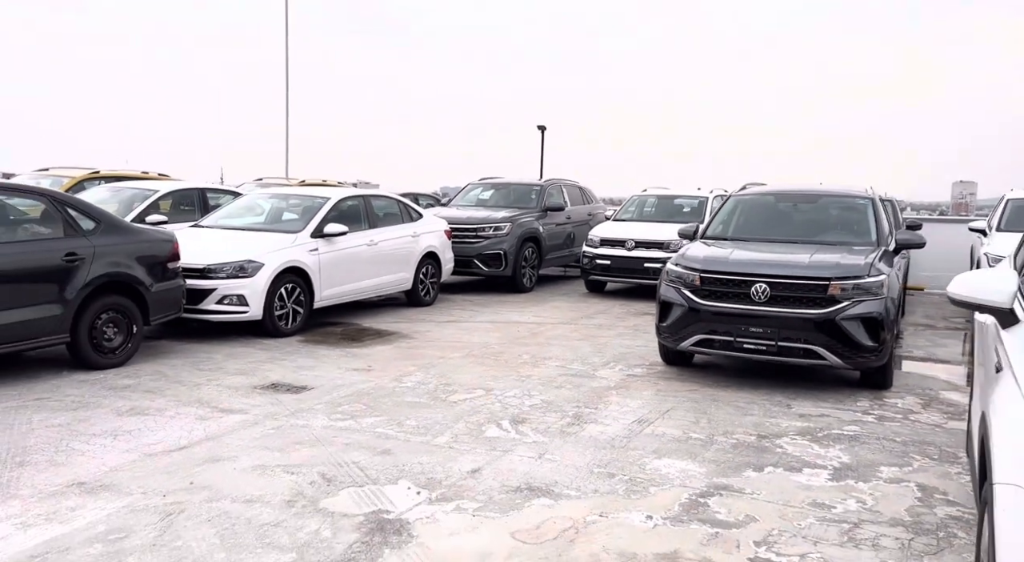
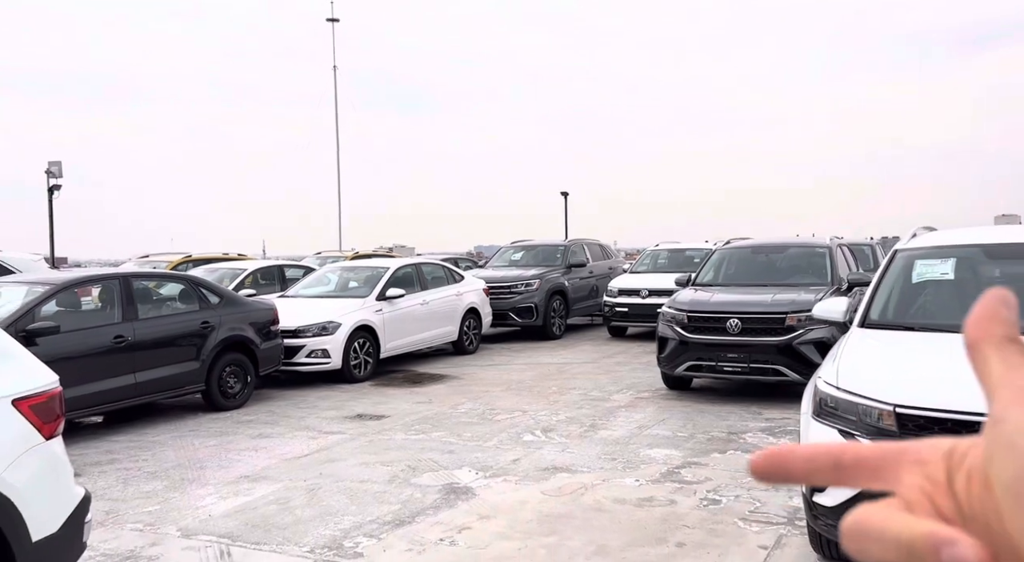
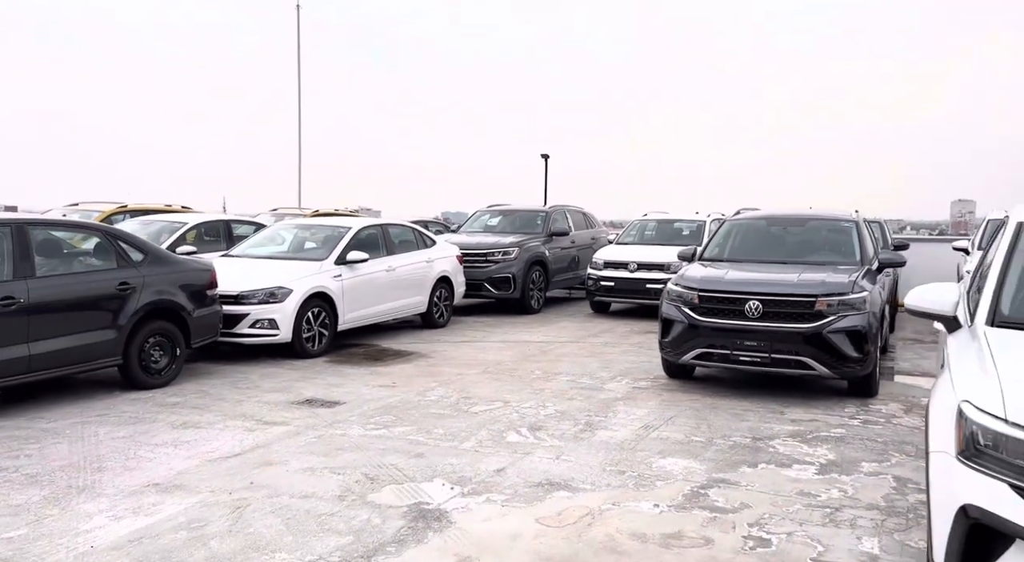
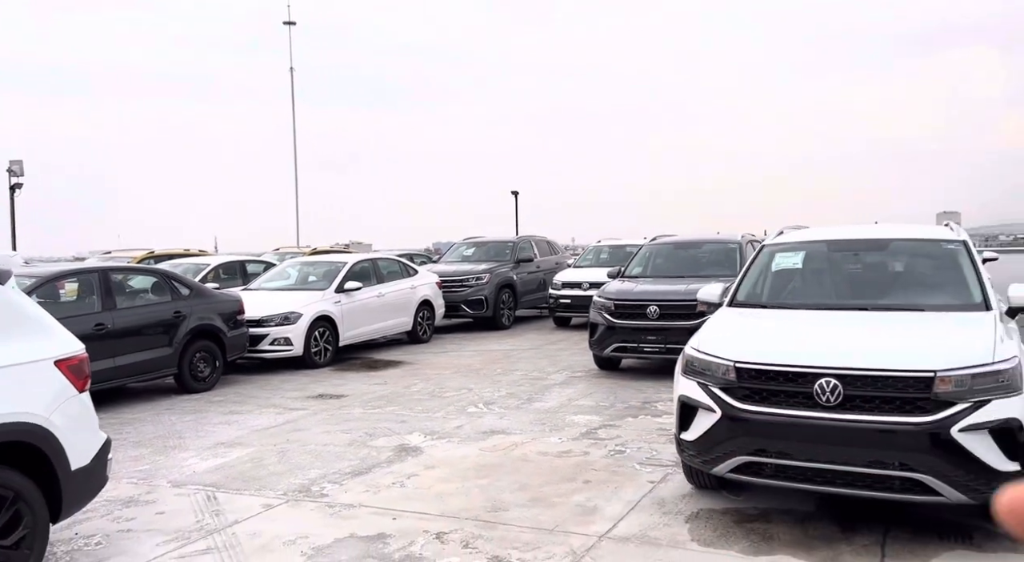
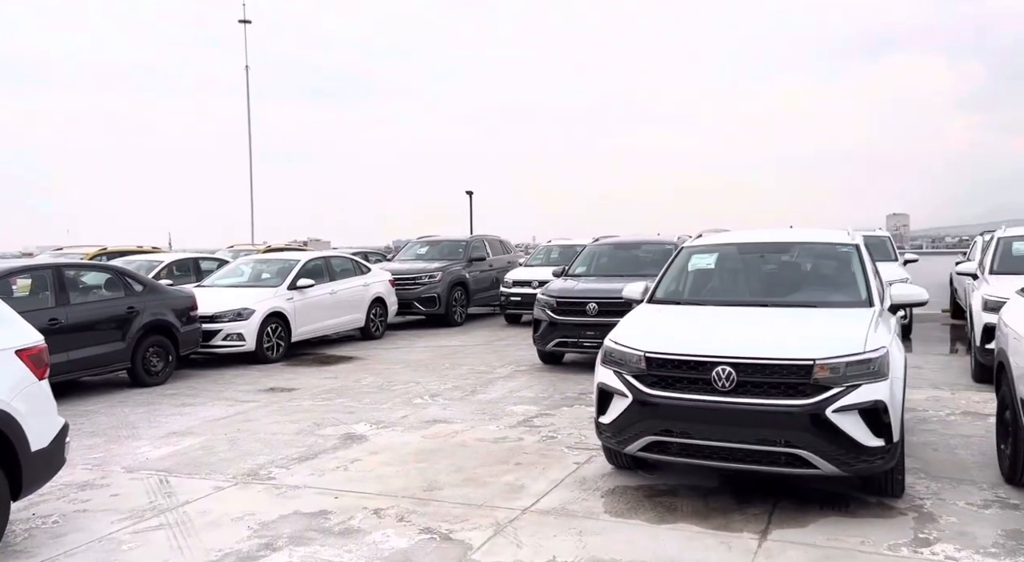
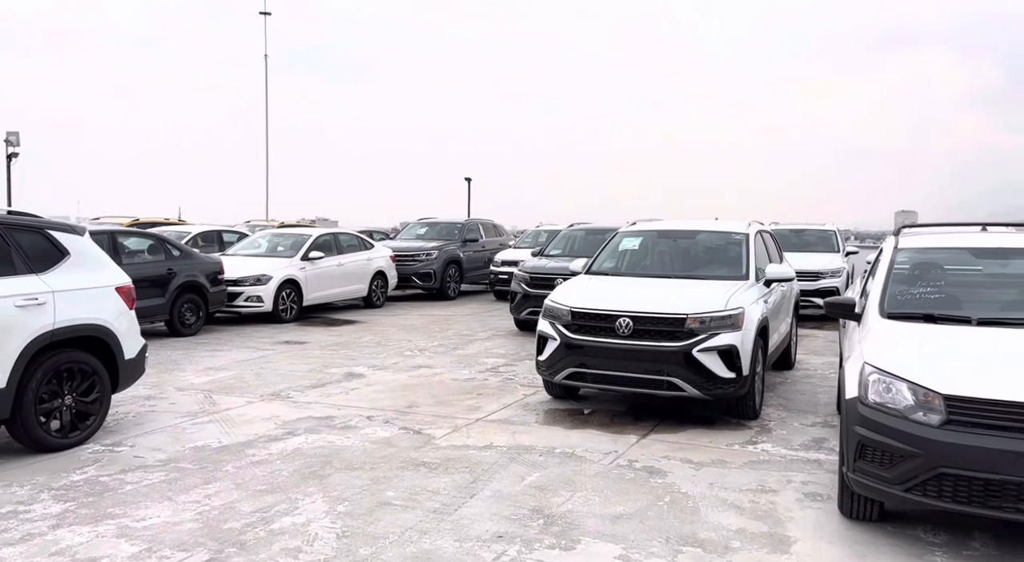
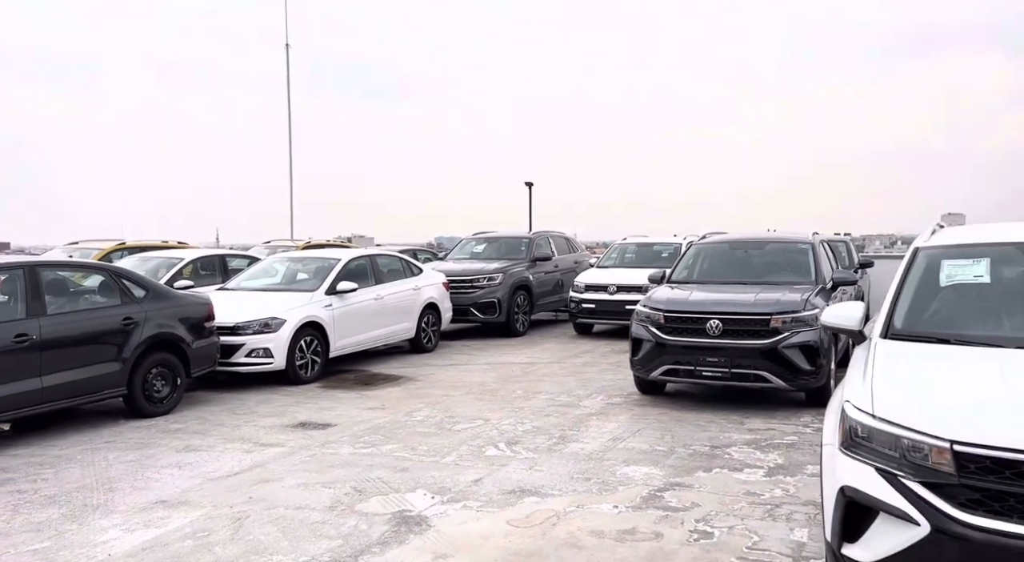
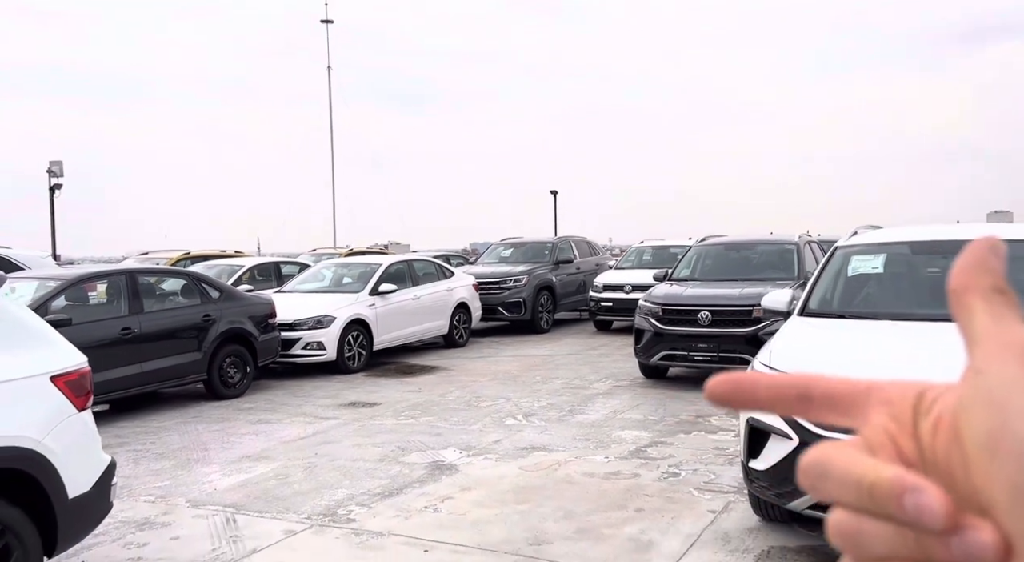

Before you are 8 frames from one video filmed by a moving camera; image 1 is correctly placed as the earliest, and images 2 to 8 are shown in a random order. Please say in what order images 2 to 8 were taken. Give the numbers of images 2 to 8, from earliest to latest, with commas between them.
3, 7, 2, 8, 4, 5, 6
